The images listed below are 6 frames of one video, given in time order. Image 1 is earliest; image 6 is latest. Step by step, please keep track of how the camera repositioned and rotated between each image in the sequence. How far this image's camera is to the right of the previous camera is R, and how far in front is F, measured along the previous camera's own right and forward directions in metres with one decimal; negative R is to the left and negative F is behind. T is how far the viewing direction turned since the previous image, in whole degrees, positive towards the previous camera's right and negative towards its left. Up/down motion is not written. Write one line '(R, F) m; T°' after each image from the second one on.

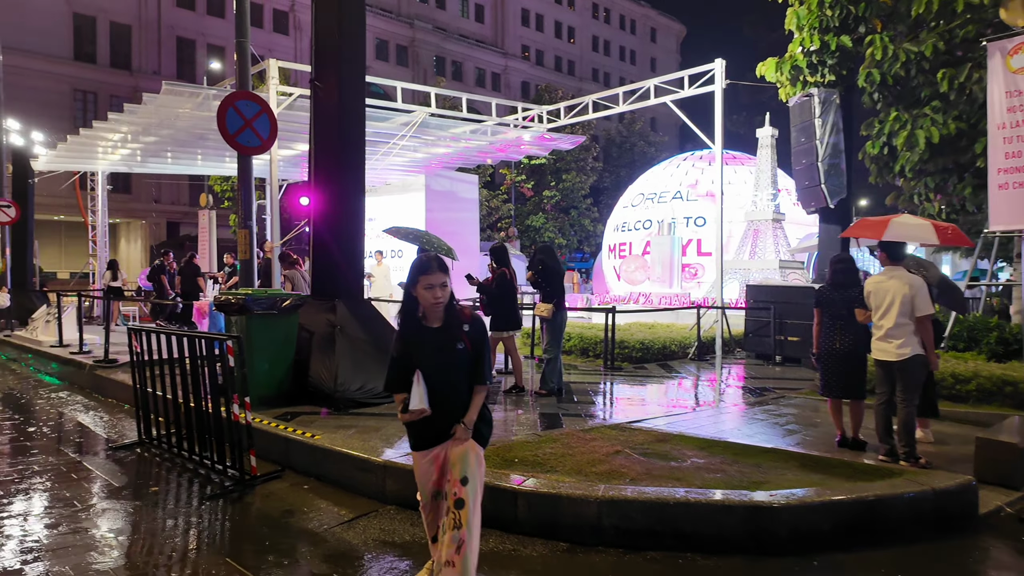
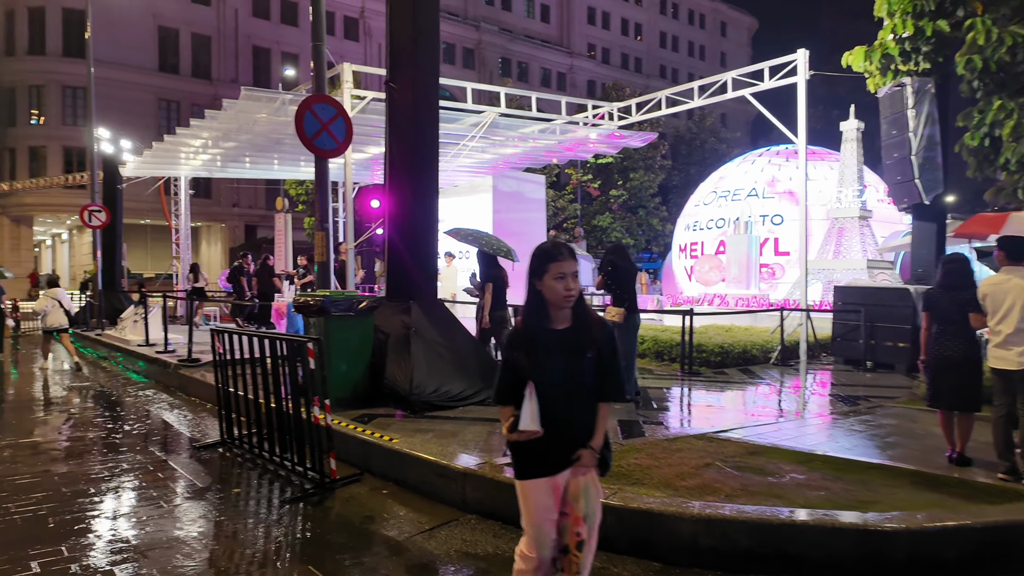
(-0.1, +0.2) m; -5°
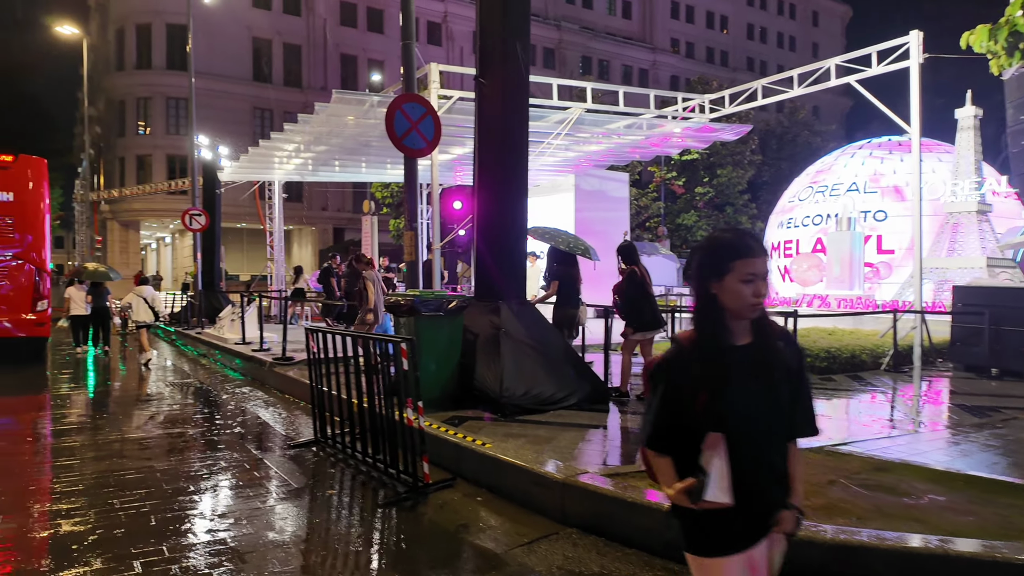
(-0.1, +0.2) m; -6°
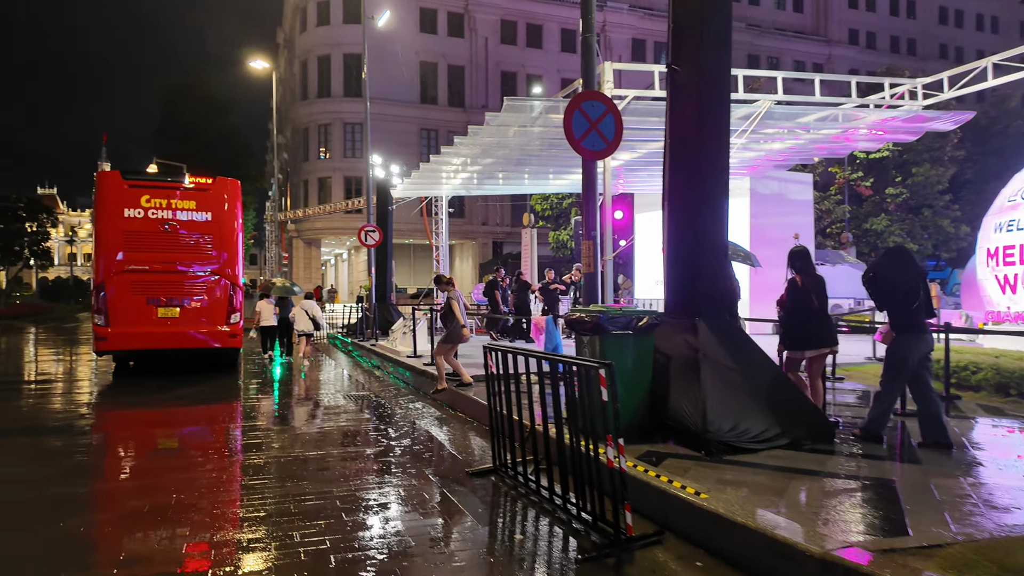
(-0.3, +0.6) m; -12°
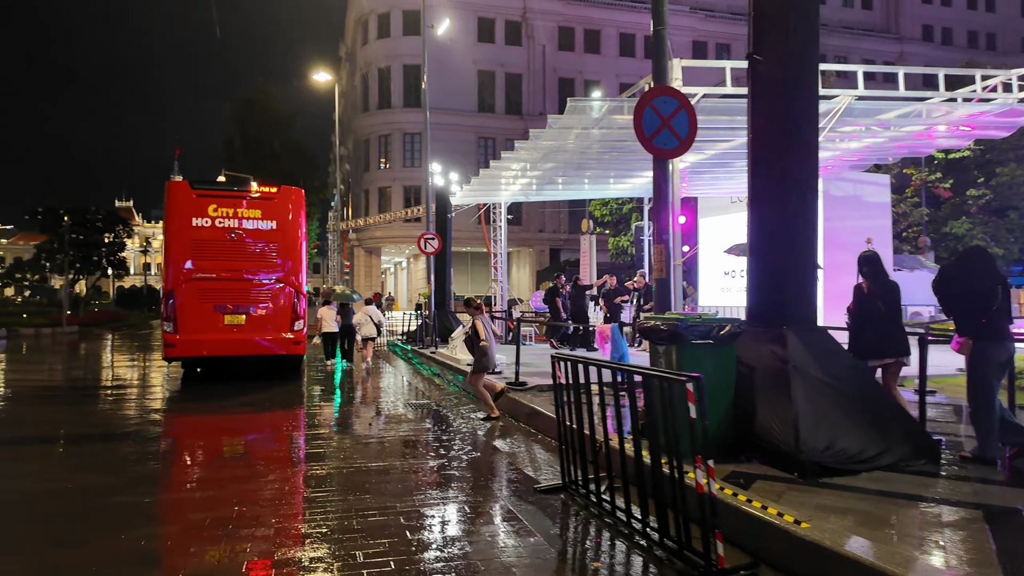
(-0.1, +0.3) m; -5°
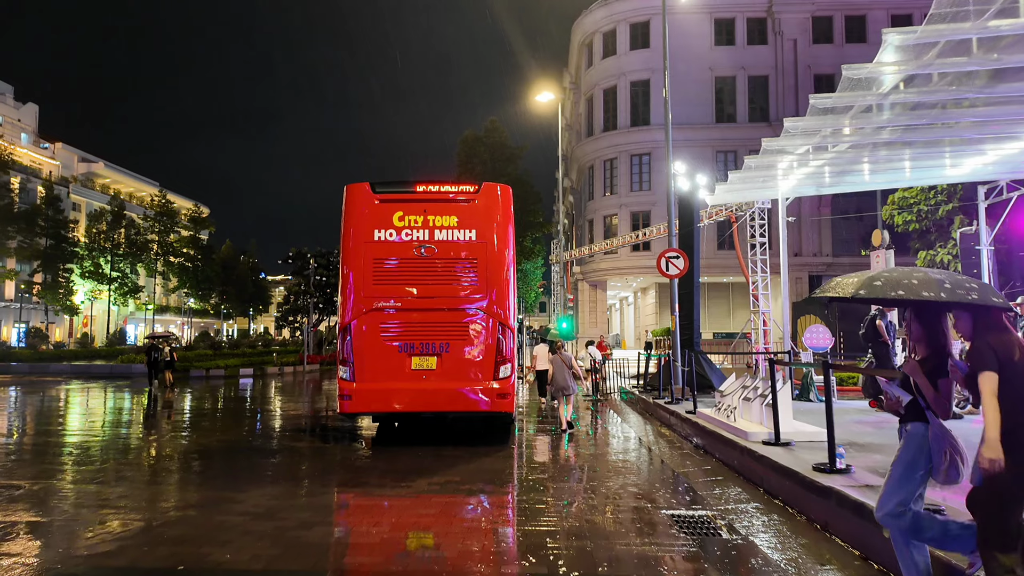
(-0.9, +4.0) m; -18°
